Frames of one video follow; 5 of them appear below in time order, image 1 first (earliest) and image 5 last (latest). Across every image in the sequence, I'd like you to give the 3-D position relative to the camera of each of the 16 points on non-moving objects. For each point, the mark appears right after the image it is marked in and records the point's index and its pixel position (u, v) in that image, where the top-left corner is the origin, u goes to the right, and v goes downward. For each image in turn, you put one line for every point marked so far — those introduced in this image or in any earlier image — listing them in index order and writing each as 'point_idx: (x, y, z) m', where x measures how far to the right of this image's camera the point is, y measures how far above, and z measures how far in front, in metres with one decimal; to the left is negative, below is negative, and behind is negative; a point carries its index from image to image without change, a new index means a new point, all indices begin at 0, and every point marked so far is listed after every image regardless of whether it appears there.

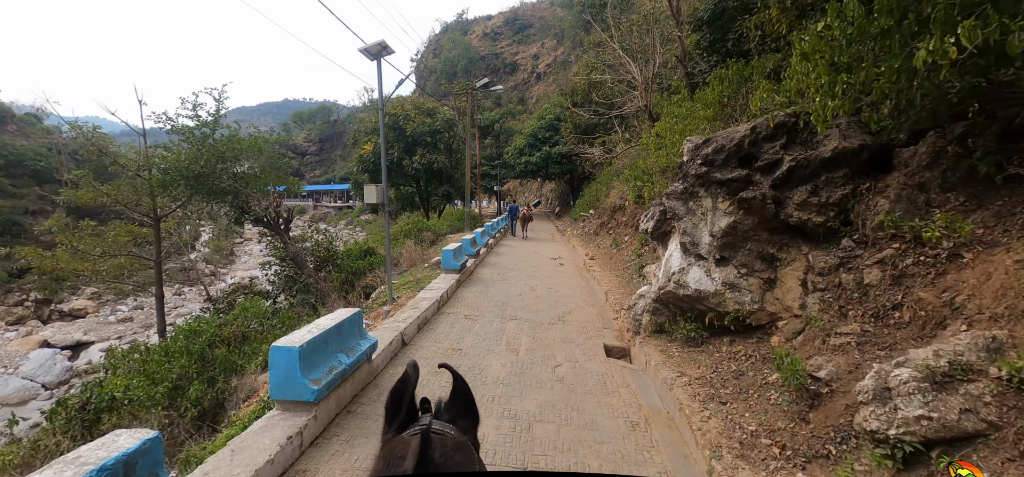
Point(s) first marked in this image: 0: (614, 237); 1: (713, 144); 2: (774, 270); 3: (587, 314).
0: (+3.3, 0.0, +13.4) m
1: (+2.2, +1.0, +4.6) m
2: (+2.7, -0.3, +4.4) m
3: (+1.3, -1.3, +7.3) m
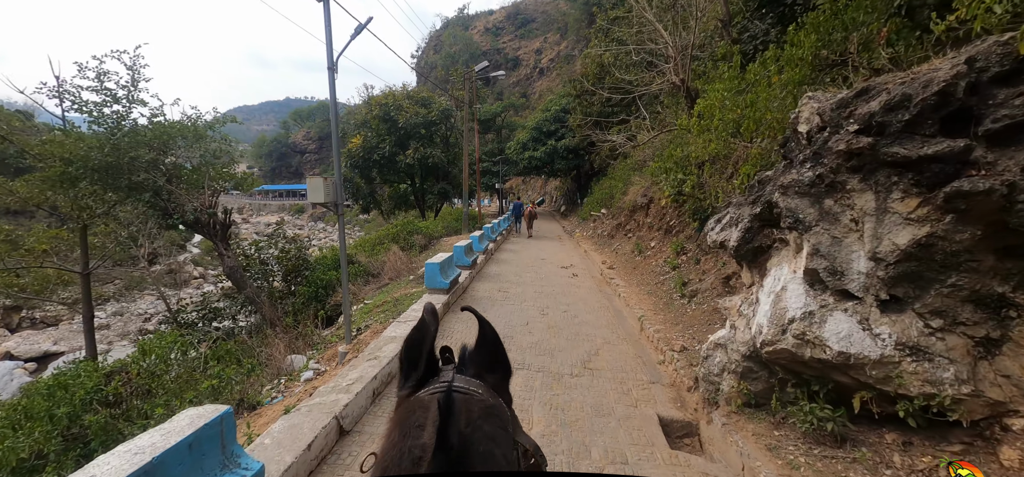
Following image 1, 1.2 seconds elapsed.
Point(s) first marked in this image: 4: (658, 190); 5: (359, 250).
0: (+3.3, -0.1, +11.4) m
1: (+2.2, +0.9, +2.6) m
2: (+2.8, -0.5, +2.4) m
3: (+1.4, -1.4, +5.3) m
4: (+3.9, +1.3, +11.0) m
5: (-4.5, -0.4, +12.4) m
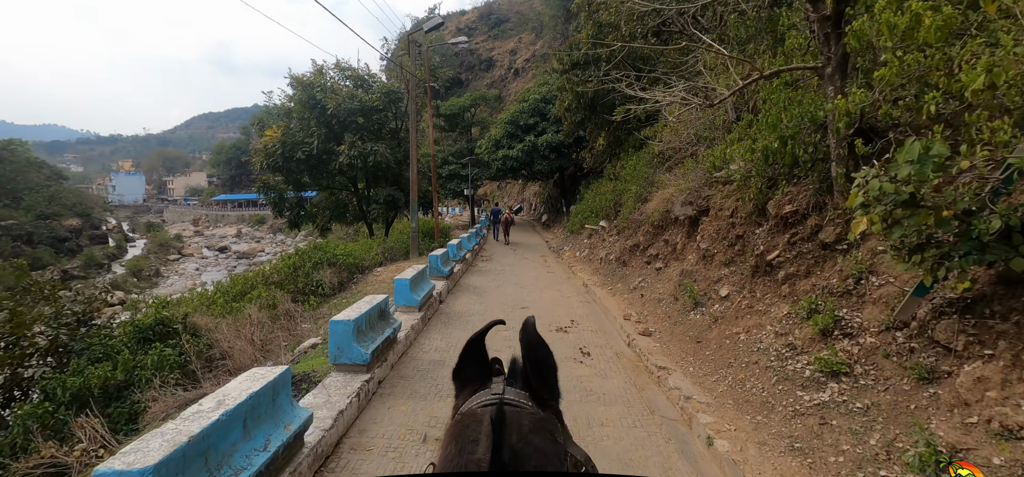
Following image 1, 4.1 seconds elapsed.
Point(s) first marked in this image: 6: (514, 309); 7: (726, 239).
0: (+2.7, -0.7, +6.8) m
1: (+2.0, +0.4, -2.0) m
2: (+2.6, -0.9, -2.2) m
3: (+1.1, -2.0, +0.5) m
4: (+3.2, +0.7, +6.5) m
5: (-5.1, -1.1, +7.3) m
6: (0.0, -1.3, +7.7) m
7: (+3.1, 0.0, +6.1) m
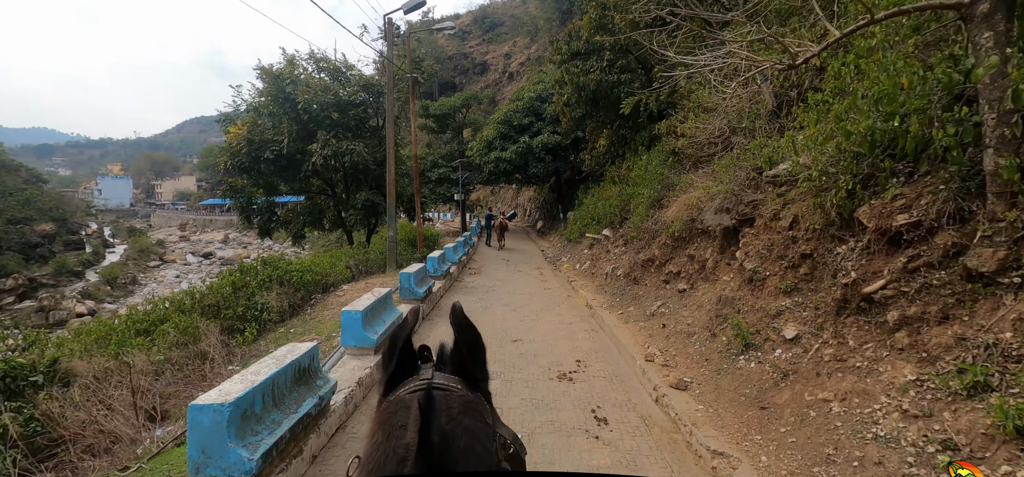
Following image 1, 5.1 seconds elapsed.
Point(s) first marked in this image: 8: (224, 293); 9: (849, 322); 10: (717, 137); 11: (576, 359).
0: (+2.6, -0.9, +5.3) m
1: (+2.0, +0.3, -3.6) m
2: (+2.6, -1.0, -3.8) m
3: (+1.0, -2.1, -1.0) m
4: (+3.1, +0.5, +5.0) m
5: (-5.3, -1.3, +5.7) m
6: (-0.1, -1.5, +6.2) m
7: (+3.0, -0.2, +4.6) m
8: (-4.8, -0.9, +7.0) m
9: (+2.8, -0.7, +3.6) m
10: (+3.3, +1.7, +6.9) m
11: (+0.8, -1.6, +5.5) m
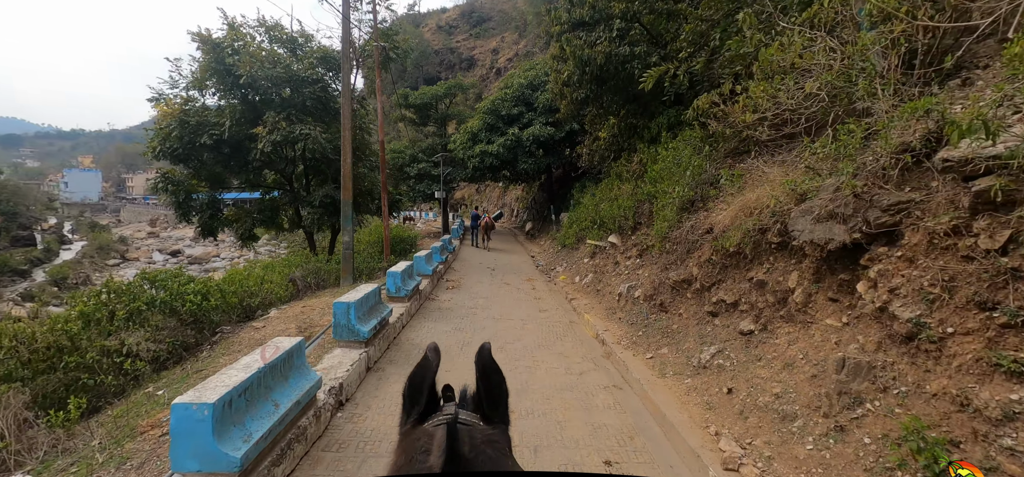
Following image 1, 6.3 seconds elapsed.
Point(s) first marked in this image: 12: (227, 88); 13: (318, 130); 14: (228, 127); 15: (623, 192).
0: (+2.5, -1.1, +3.2) m
1: (+2.2, +0.1, -5.7) m
2: (+2.8, -1.2, -5.9) m
3: (+1.1, -2.3, -3.2) m
4: (+3.0, +0.3, +2.9) m
5: (-5.4, -1.4, +3.3) m
6: (-0.2, -1.7, +4.0) m
7: (+2.9, -0.4, +2.5) m
8: (-4.9, -1.0, +4.7) m
9: (+2.8, -0.9, +1.5) m
10: (+3.2, +1.5, +4.8) m
11: (+0.7, -1.7, +3.4) m
12: (-7.9, +4.2, +11.9) m
13: (-5.6, +3.1, +12.1) m
14: (-8.0, +3.1, +11.8) m
15: (+2.6, +1.1, +10.0) m
